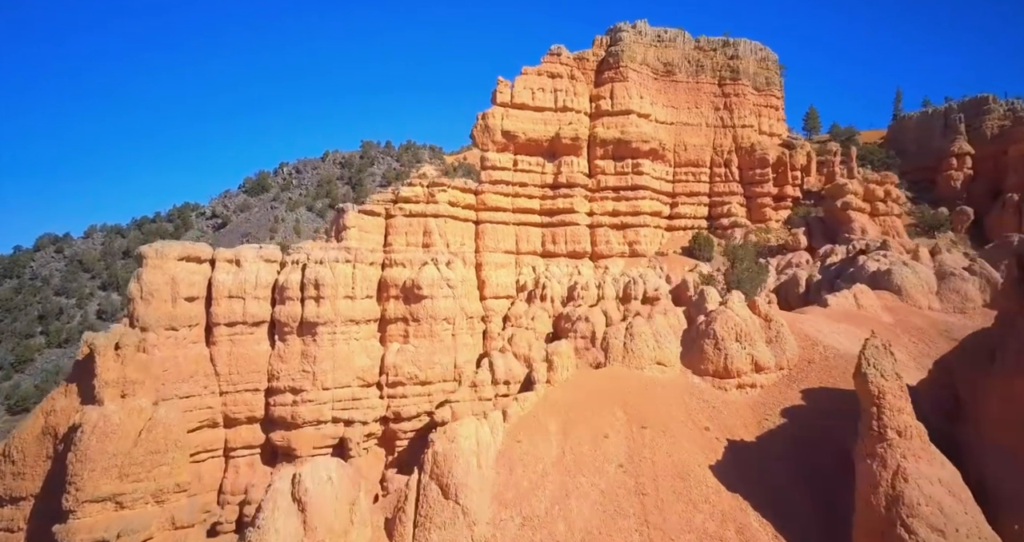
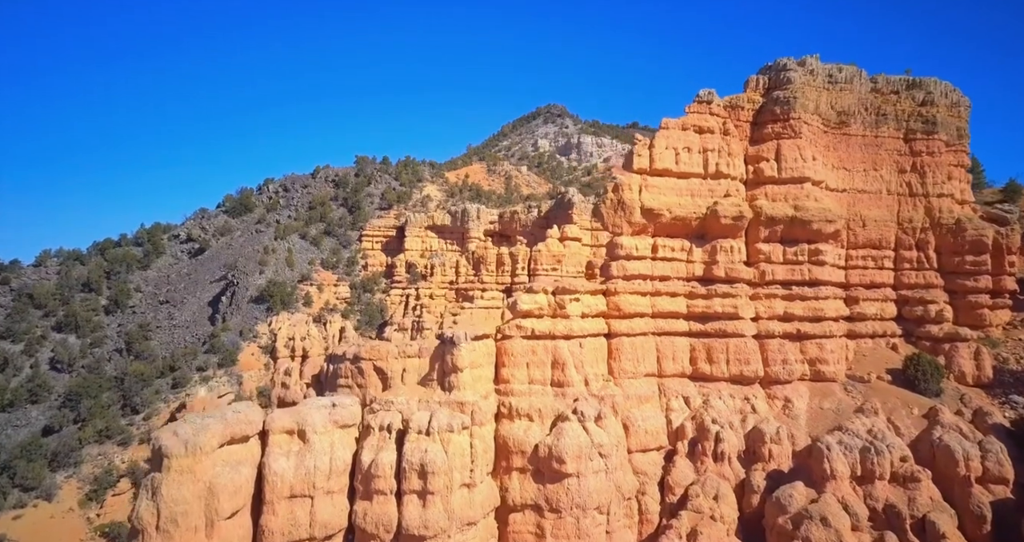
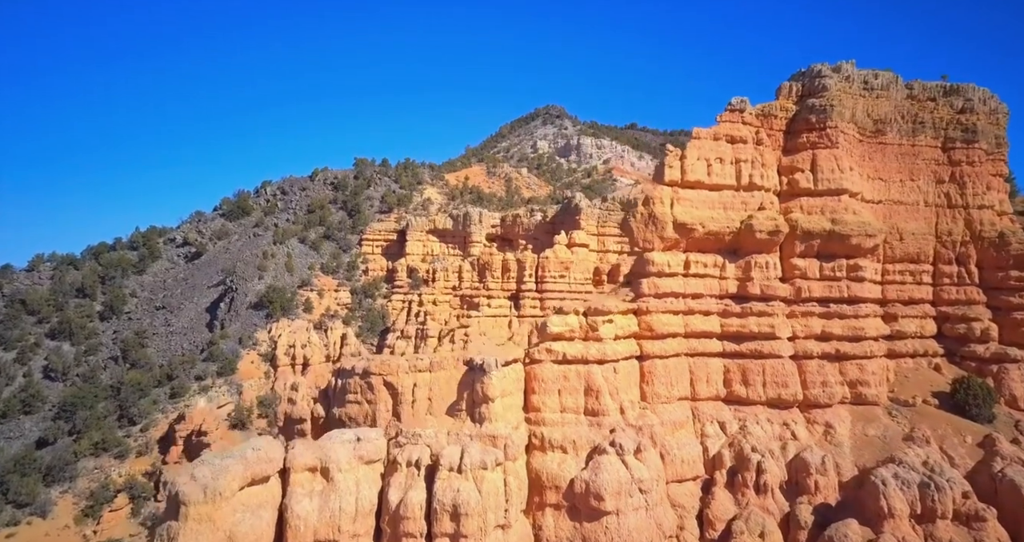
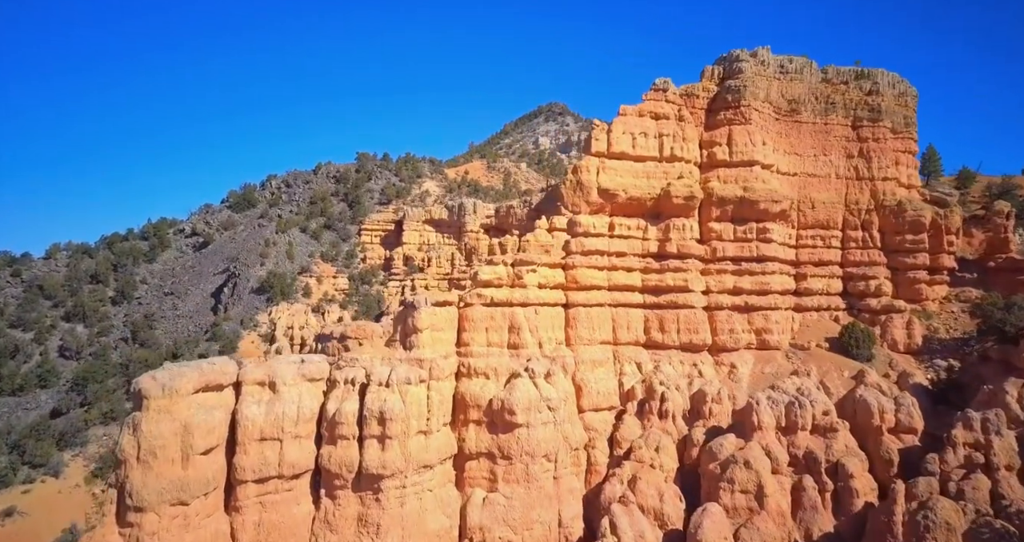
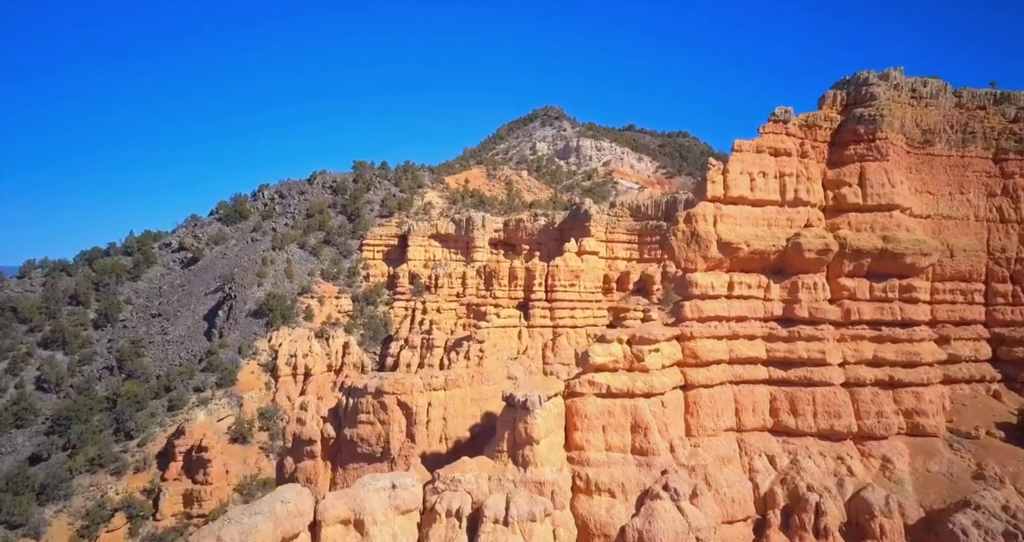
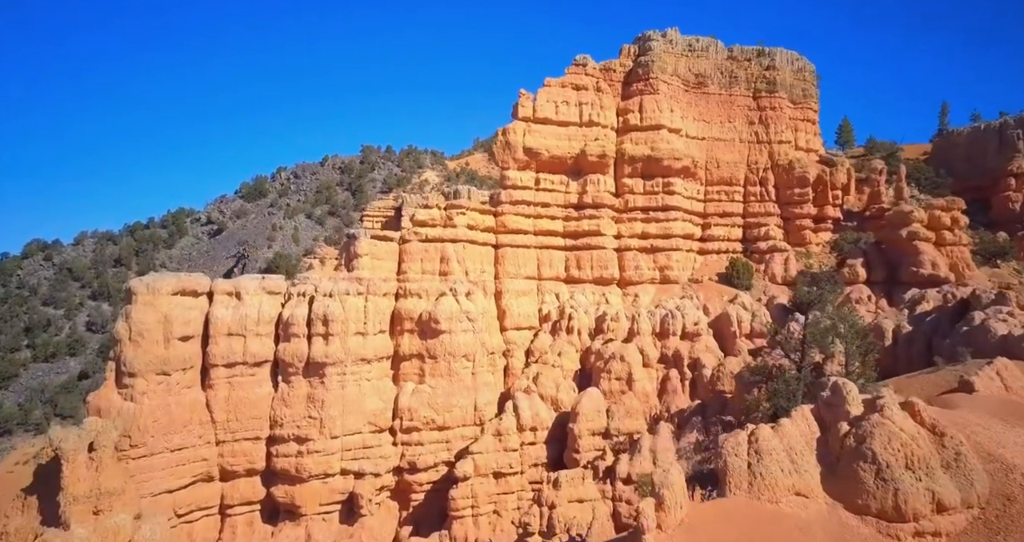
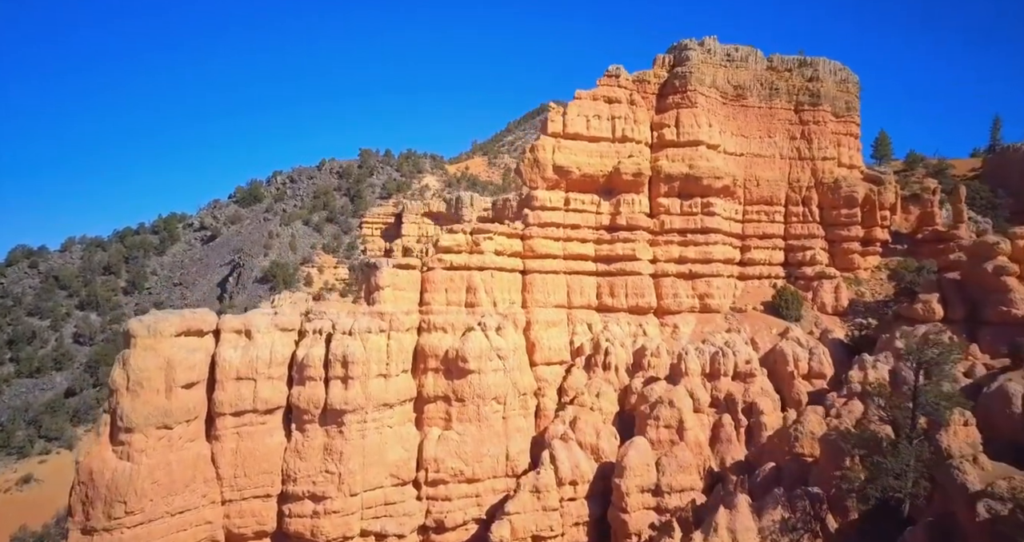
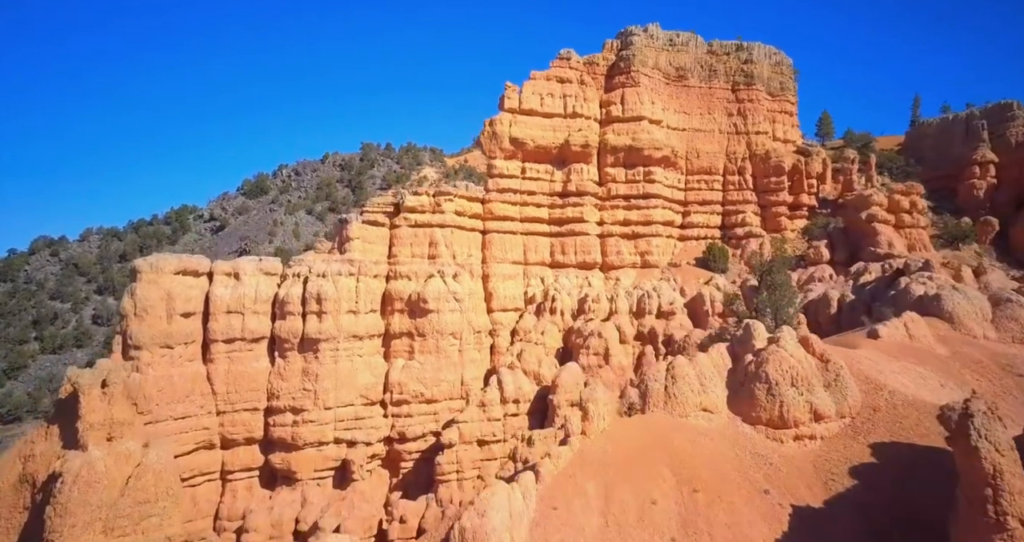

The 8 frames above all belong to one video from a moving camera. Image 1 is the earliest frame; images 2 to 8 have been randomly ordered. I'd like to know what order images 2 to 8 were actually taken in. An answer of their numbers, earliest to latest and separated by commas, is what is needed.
8, 6, 7, 4, 2, 3, 5
